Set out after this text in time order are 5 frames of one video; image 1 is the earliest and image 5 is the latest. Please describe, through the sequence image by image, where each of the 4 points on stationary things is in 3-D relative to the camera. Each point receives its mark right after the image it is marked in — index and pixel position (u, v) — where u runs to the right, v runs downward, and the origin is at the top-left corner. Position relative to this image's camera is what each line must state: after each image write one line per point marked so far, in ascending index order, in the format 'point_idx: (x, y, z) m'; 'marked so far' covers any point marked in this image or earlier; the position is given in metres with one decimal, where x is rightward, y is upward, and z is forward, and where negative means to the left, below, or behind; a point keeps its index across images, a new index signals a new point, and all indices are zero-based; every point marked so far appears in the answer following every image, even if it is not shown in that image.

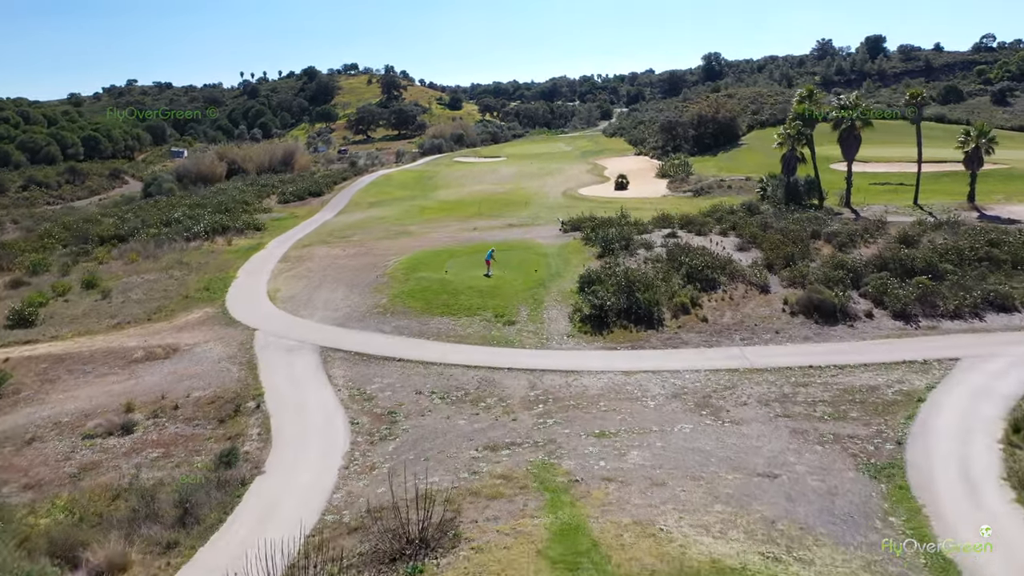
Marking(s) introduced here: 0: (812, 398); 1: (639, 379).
0: (+7.7, -2.8, +16.9) m
1: (+3.5, -2.5, +18.1) m
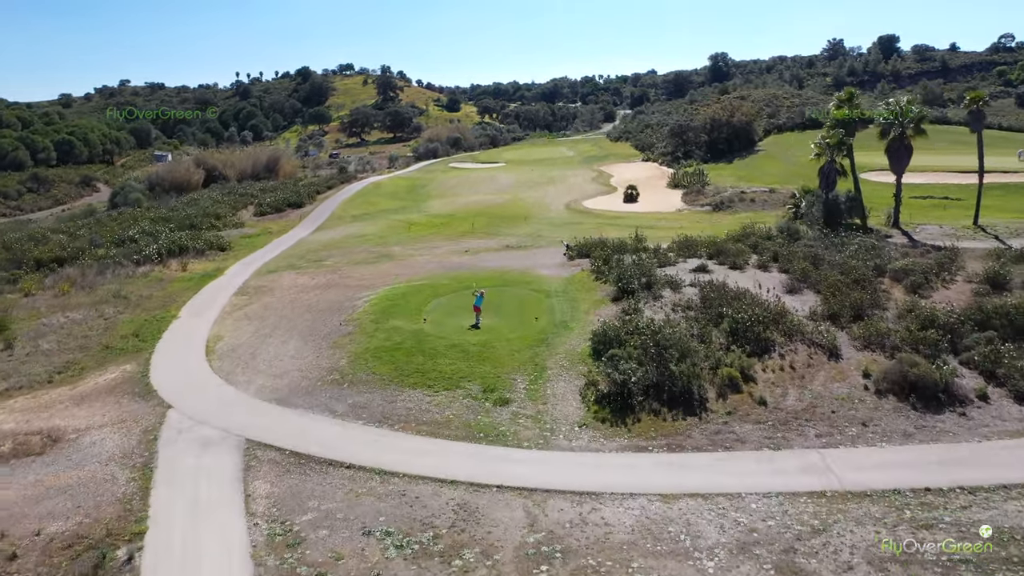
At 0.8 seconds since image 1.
0: (+7.5, -4.6, +11.3) m
1: (+3.3, -4.3, +12.5) m
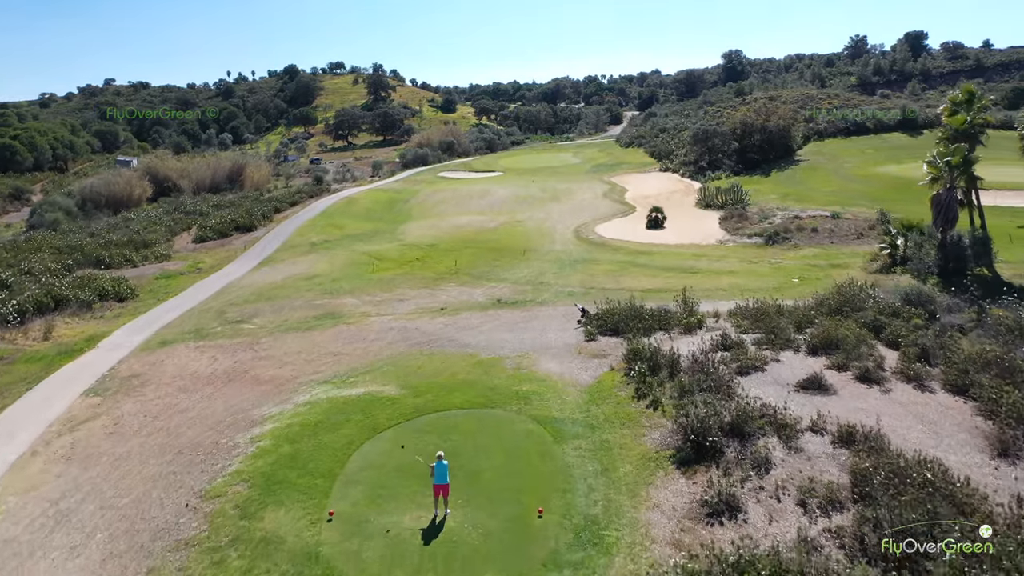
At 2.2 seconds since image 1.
0: (+7.2, -7.6, +0.9) m
1: (+3.0, -7.3, +2.1) m
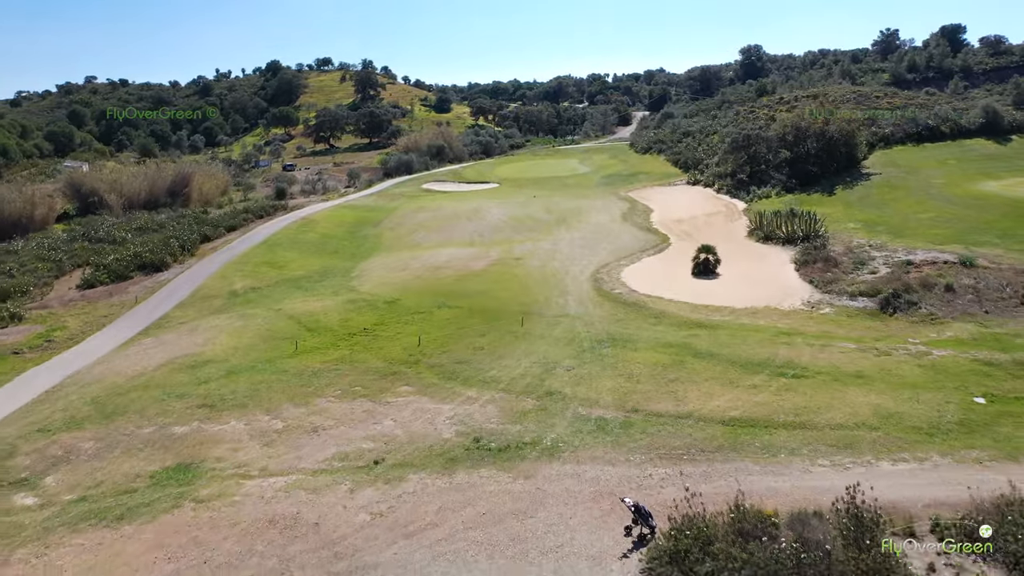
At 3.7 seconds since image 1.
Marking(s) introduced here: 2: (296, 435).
0: (+6.8, -11.0, -11.3) m
1: (+2.6, -10.7, -10.0) m
2: (-5.8, -3.9, +17.9) m
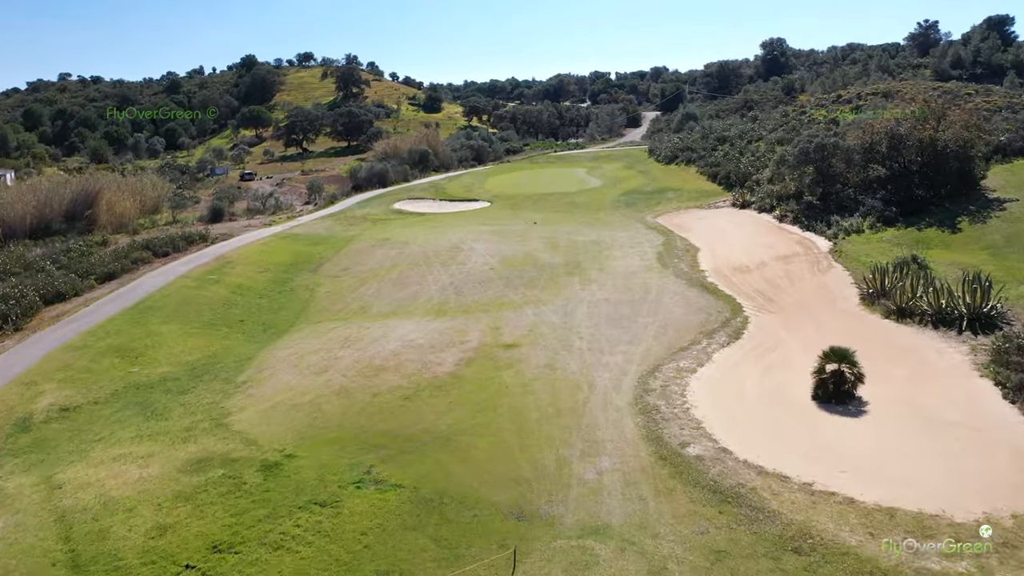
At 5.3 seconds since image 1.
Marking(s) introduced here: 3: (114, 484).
0: (+6.6, -14.7, -24.8) m
1: (+2.4, -14.4, -23.6) m
2: (-6.1, -7.6, +4.3) m
3: (-9.3, -4.5, +15.5) m
